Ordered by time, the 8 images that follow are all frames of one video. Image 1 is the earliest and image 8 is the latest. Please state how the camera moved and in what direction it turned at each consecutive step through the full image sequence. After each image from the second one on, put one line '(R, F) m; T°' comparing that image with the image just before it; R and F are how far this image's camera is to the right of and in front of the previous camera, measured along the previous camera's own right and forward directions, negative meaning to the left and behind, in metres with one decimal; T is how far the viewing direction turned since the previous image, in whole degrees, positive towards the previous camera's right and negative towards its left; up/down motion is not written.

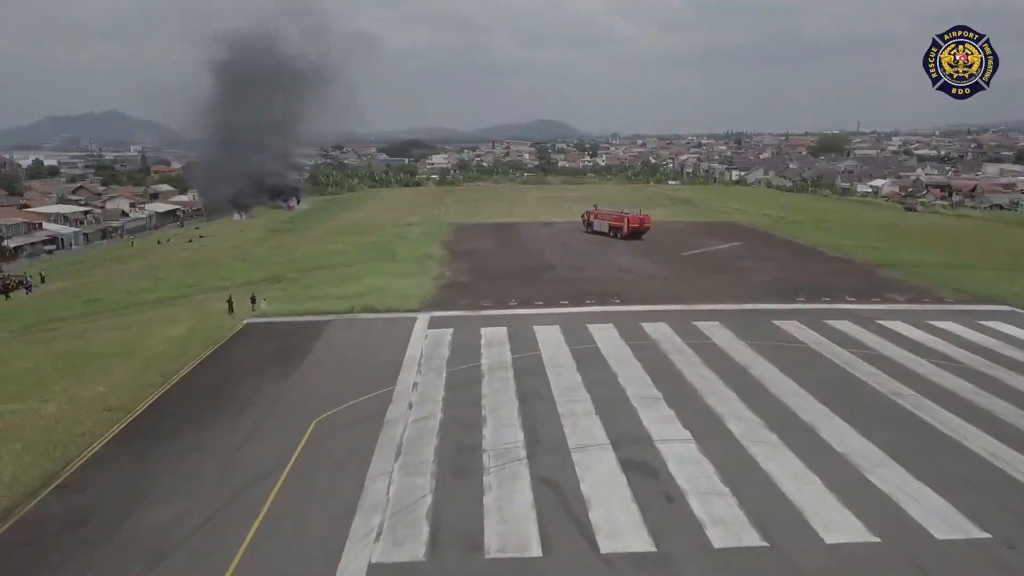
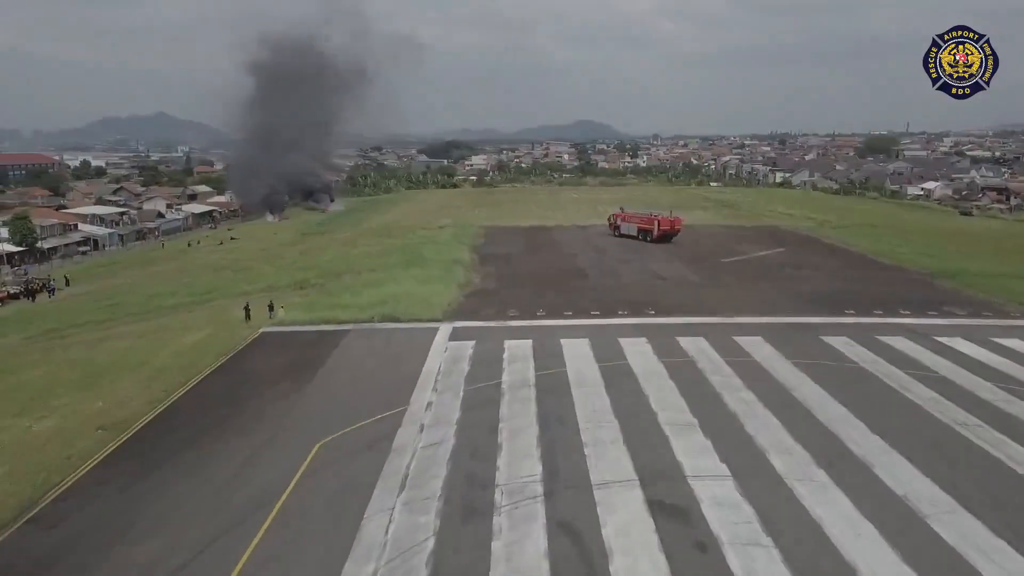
(+0.3, +1.1) m; -3°
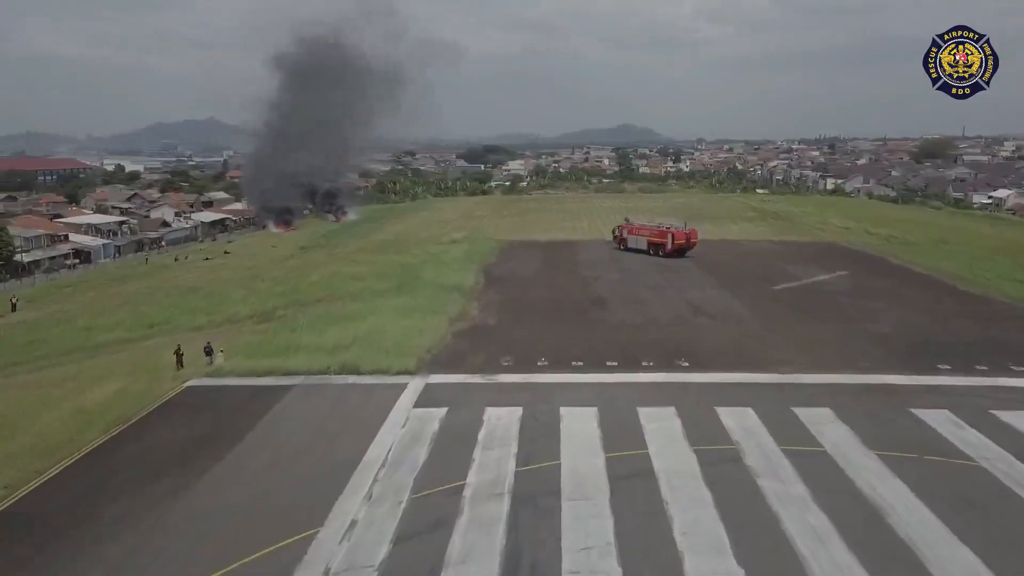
(+0.9, +4.1) m; -3°
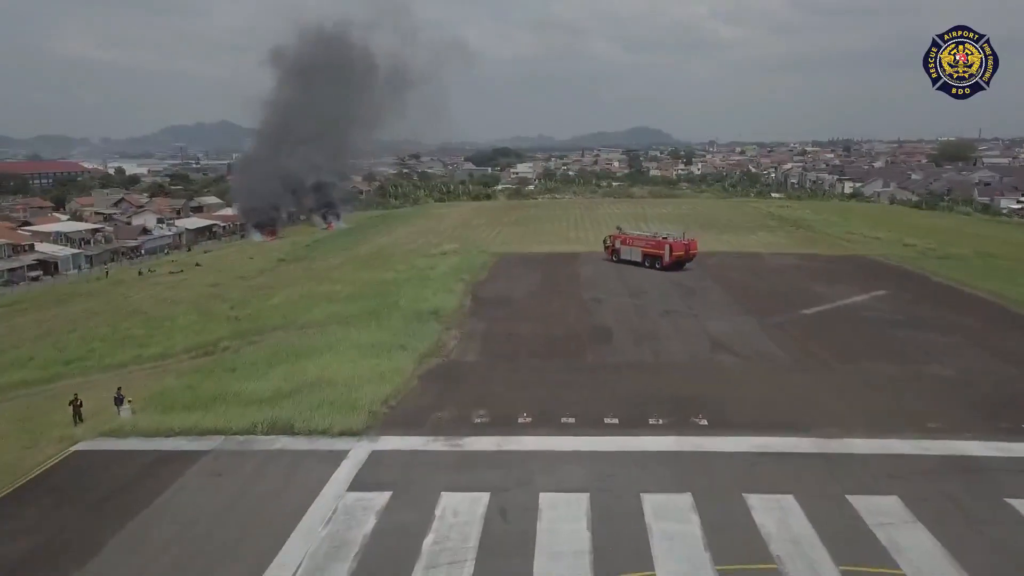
(+0.6, +3.1) m; -1°
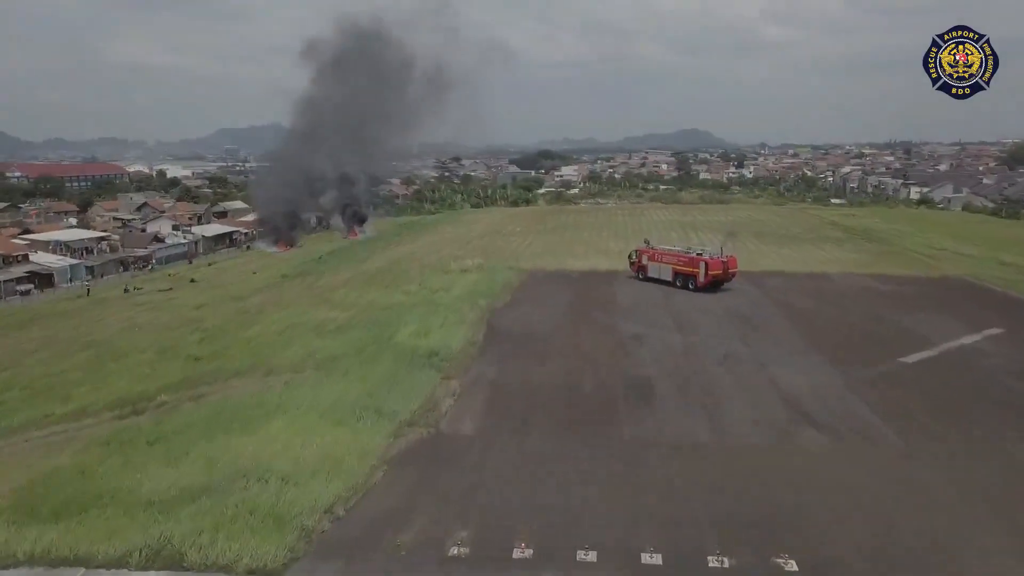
(+0.5, +4.0) m; -3°
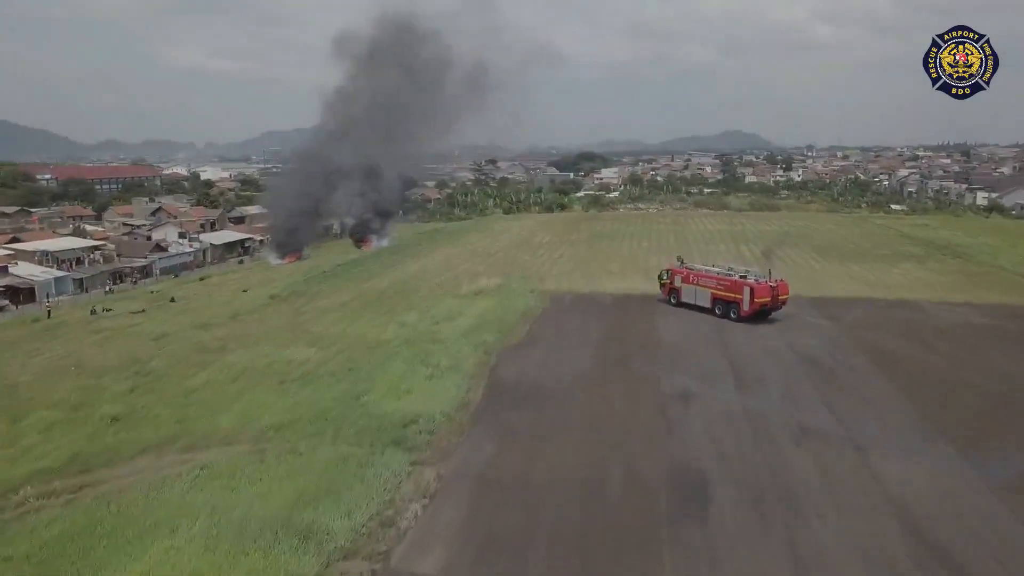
(+0.5, +4.0) m; -3°
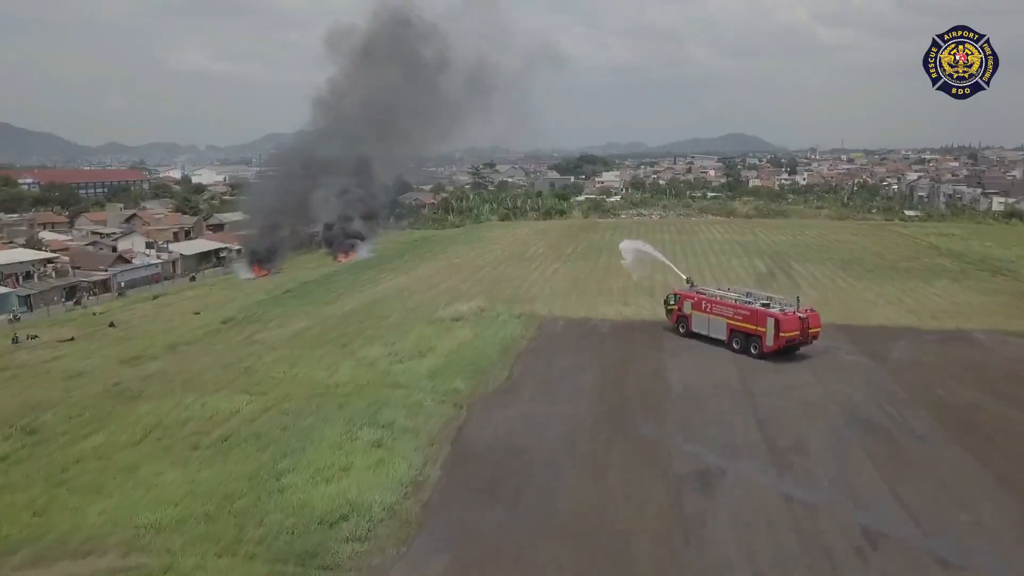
(+0.4, +3.1) m; 0°
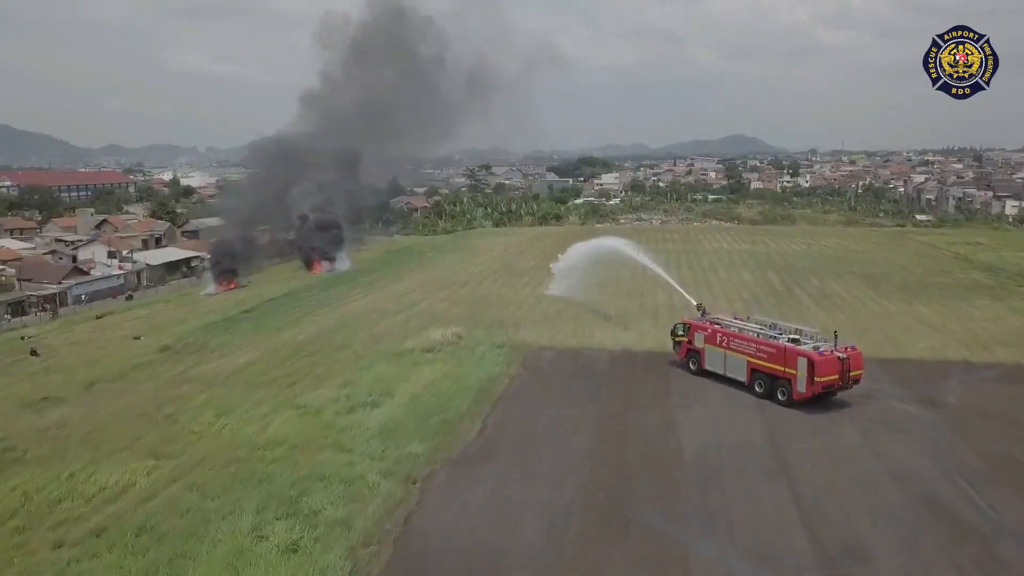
(+0.4, +2.9) m; 0°
